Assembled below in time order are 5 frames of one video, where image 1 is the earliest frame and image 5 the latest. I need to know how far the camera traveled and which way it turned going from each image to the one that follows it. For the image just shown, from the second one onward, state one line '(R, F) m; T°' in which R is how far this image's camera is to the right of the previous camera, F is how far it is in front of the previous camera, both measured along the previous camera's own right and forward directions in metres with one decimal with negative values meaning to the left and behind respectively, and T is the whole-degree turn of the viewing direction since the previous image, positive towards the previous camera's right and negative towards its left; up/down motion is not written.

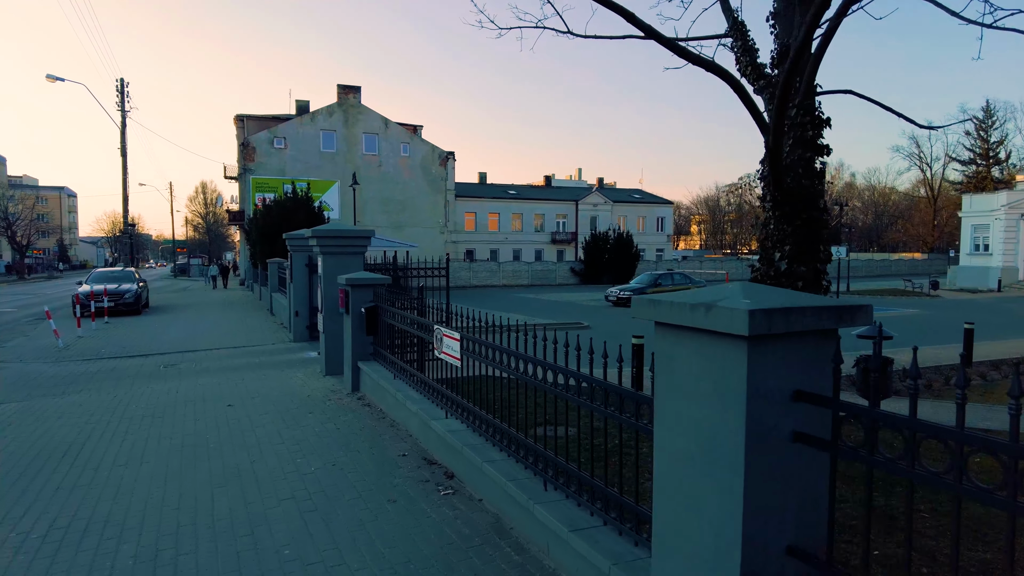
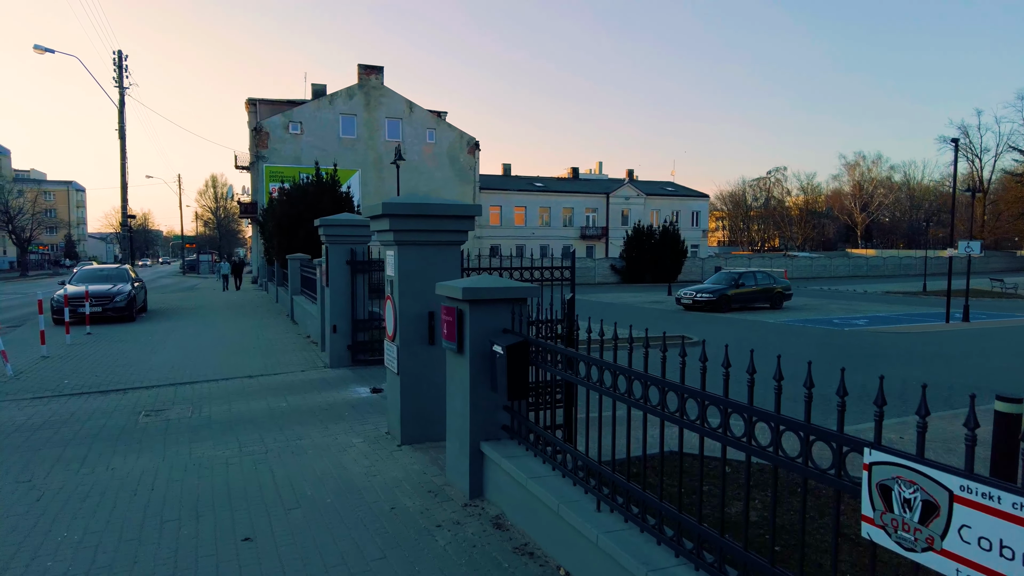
(-1.8, +4.0) m; -1°
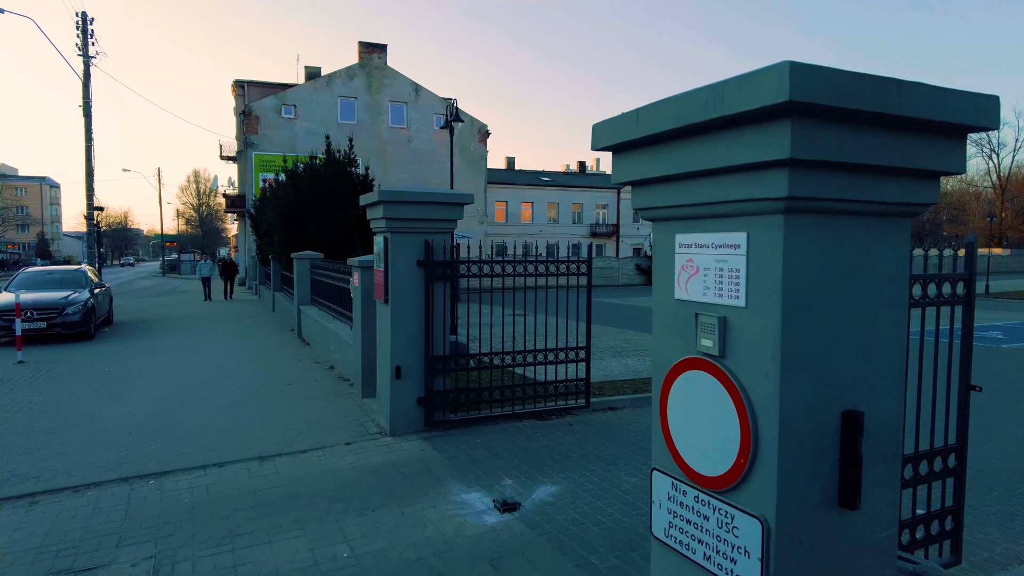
(-1.9, +4.1) m; +1°
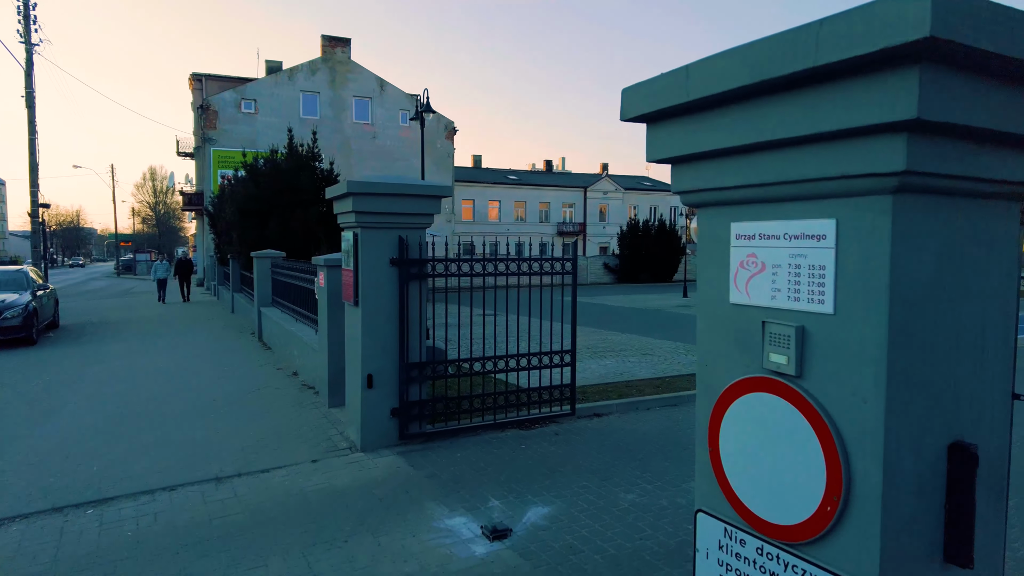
(-0.1, +0.5) m; +3°
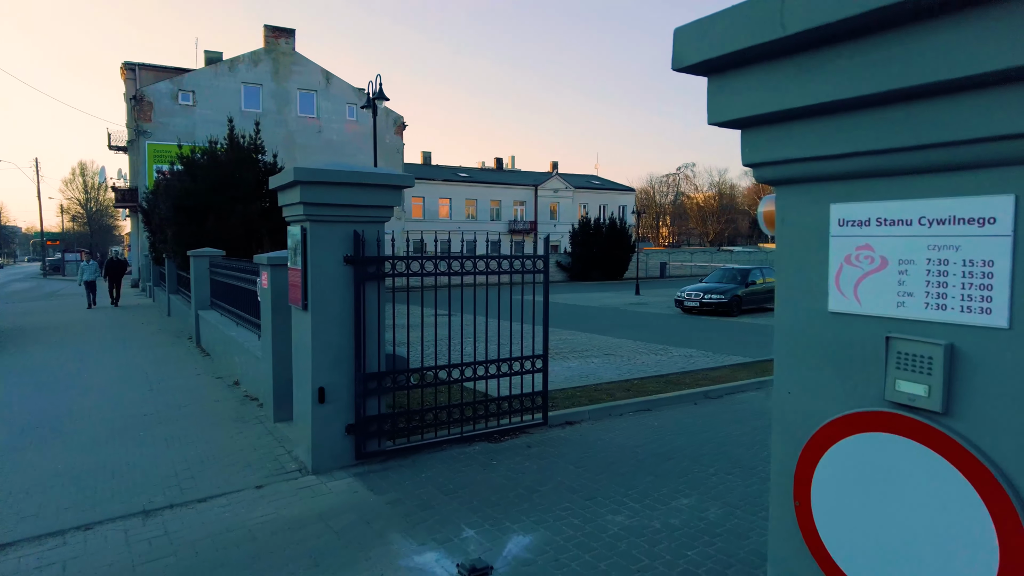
(-0.2, +0.5) m; +4°
